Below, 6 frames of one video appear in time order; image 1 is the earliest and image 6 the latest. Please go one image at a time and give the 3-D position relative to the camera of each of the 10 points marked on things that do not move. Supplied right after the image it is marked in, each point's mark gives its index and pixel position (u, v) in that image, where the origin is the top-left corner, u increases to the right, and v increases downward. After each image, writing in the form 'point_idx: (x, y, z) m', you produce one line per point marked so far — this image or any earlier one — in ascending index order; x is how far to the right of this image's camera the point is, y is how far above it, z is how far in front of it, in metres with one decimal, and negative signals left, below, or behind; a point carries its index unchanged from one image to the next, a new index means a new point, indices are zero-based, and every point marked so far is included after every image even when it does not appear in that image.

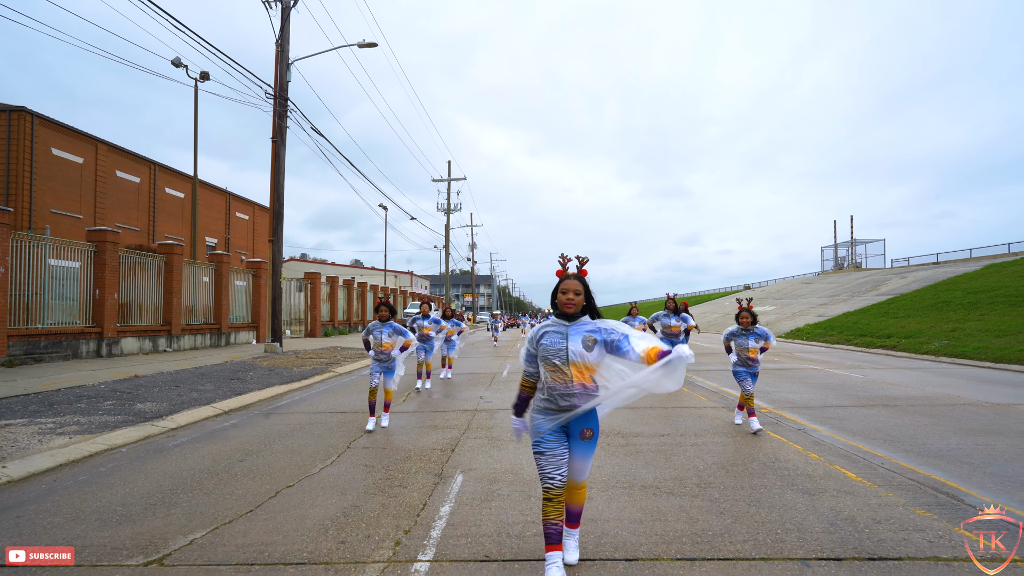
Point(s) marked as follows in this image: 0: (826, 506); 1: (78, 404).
0: (+2.4, -1.7, +4.7) m
1: (-6.6, -1.7, +9.2) m
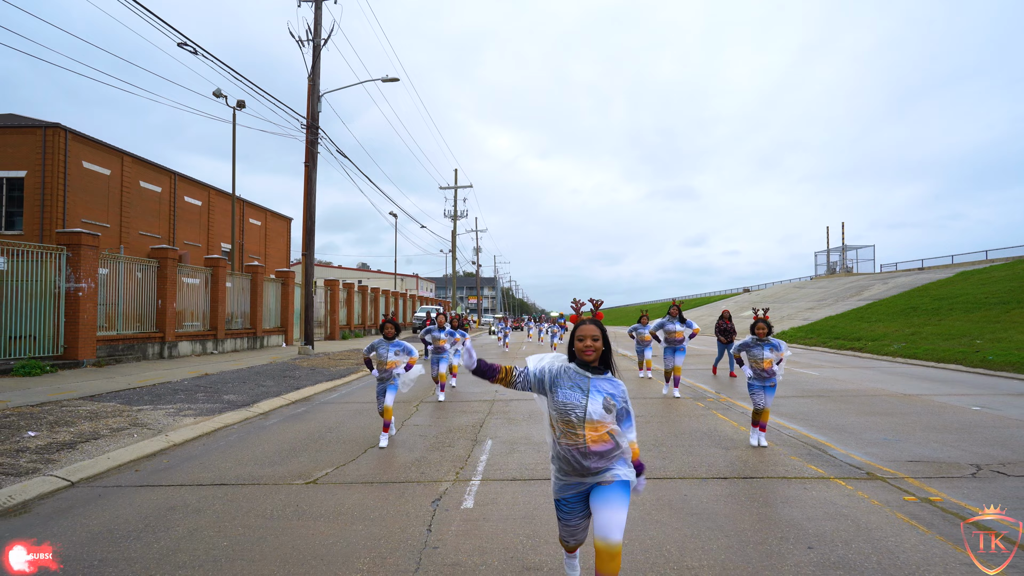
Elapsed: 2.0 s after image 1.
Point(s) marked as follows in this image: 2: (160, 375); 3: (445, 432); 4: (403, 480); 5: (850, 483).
0: (+2.6, -2.0, +7.1) m
1: (-6.4, -2.0, +11.6) m
2: (-8.1, -2.0, +14.1) m
3: (-1.0, -2.1, +8.9) m
4: (-1.1, -2.0, +6.4) m
5: (+3.4, -2.0, +6.1) m
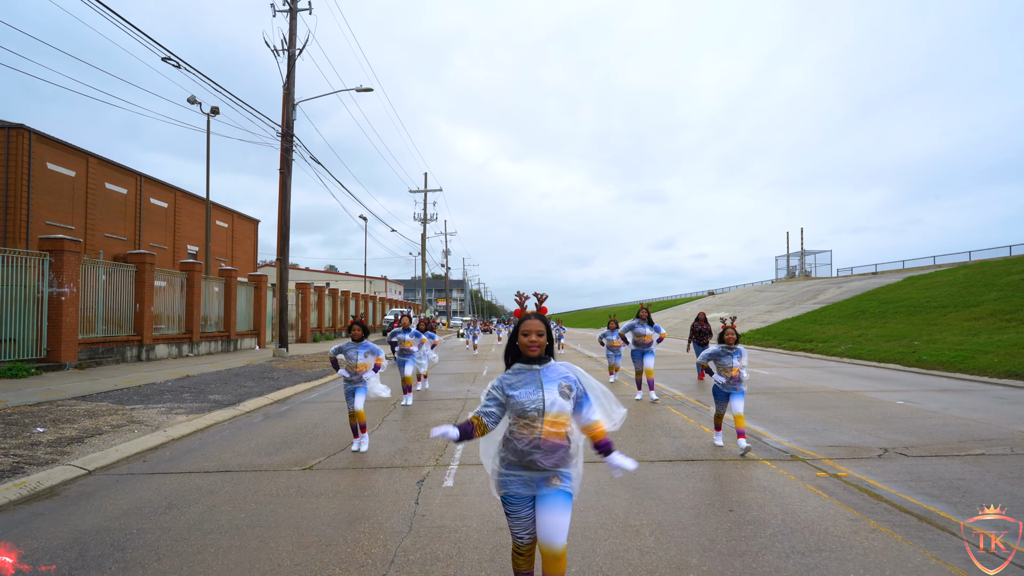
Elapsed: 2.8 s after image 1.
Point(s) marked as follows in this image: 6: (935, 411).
0: (+2.3, -2.1, +8.1) m
1: (-6.9, -2.1, +12.2) m
2: (-8.8, -2.1, +14.5) m
3: (-1.4, -2.2, +9.7) m
4: (-1.4, -2.1, +7.2) m
5: (+3.1, -2.1, +7.1) m
6: (+7.2, -2.1, +10.4) m
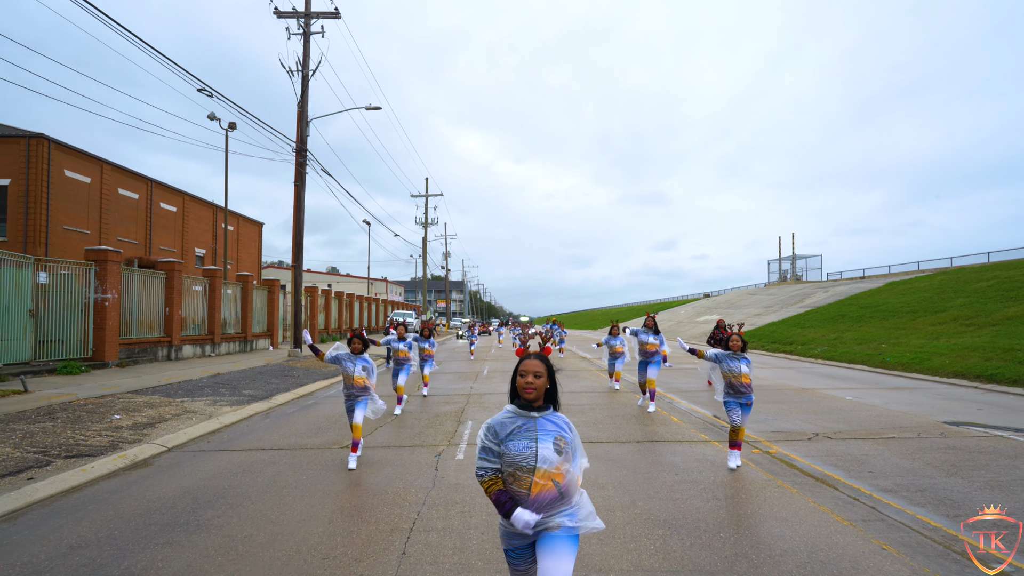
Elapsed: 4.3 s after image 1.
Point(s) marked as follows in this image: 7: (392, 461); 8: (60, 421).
0: (+2.2, -2.3, +9.8) m
1: (-7.0, -2.3, +13.8) m
2: (-8.8, -2.3, +16.2) m
3: (-1.4, -2.4, +11.4) m
4: (-1.4, -2.3, +8.8) m
5: (+3.1, -2.3, +8.8) m
6: (+7.2, -2.3, +12.0) m
7: (-1.6, -2.2, +7.9) m
8: (-7.0, -2.1, +9.4) m
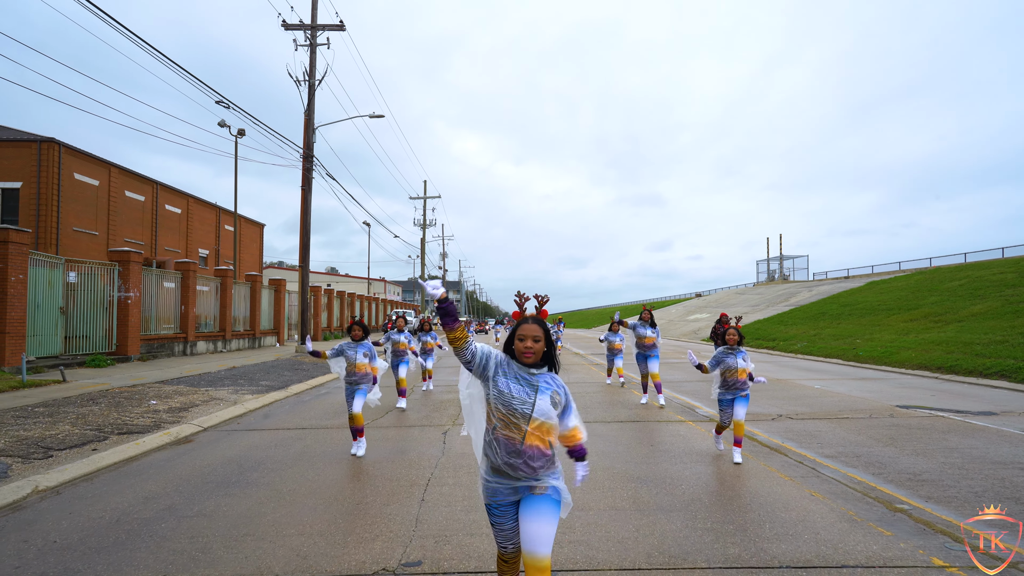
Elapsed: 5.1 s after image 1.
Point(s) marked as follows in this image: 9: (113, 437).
0: (+2.2, -2.2, +10.9) m
1: (-7.0, -2.3, +14.9) m
2: (-8.9, -2.3, +17.2) m
3: (-1.5, -2.4, +12.5) m
4: (-1.5, -2.2, +9.9) m
5: (+3.0, -2.2, +9.9) m
6: (+7.1, -2.3, +13.2) m
7: (-1.6, -2.2, +9.0) m
8: (-7.0, -2.0, +10.5) m
9: (-5.6, -2.1, +8.6) m
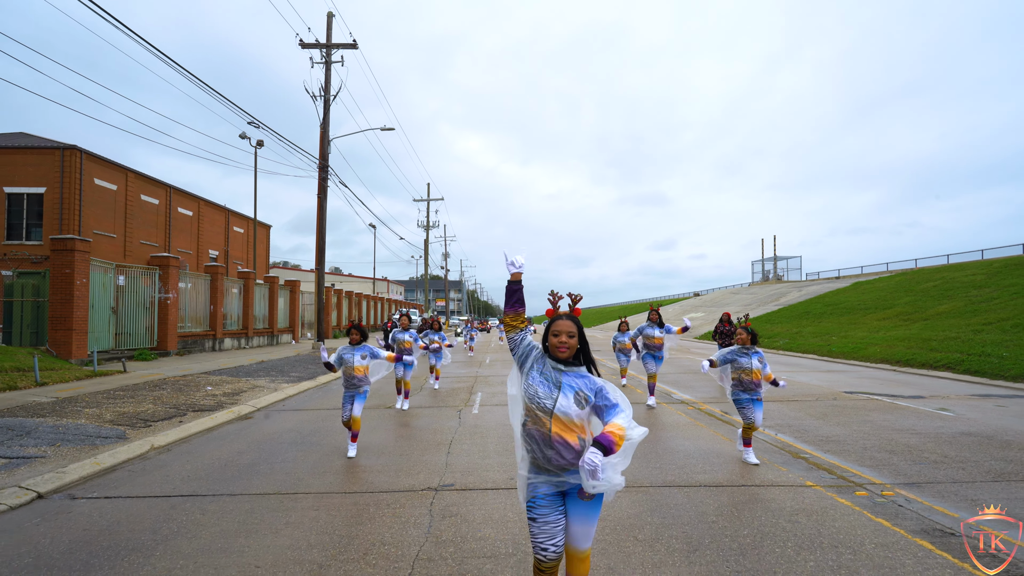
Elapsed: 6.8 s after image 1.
0: (+2.2, -2.3, +12.8) m
1: (-7.0, -2.3, +16.8) m
2: (-8.9, -2.3, +19.2) m
3: (-1.4, -2.4, +14.4) m
4: (-1.4, -2.3, +11.8) m
5: (+3.1, -2.3, +11.8) m
6: (+7.2, -2.3, +15.1) m
7: (-1.5, -2.3, +10.9) m
8: (-7.0, -2.1, +12.4) m
9: (-5.6, -2.2, +10.5) m
